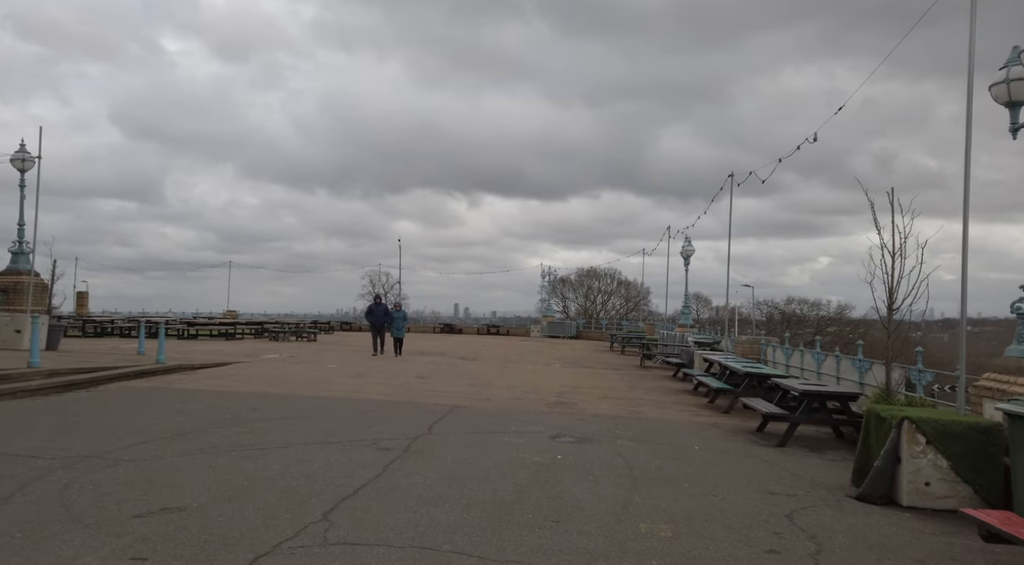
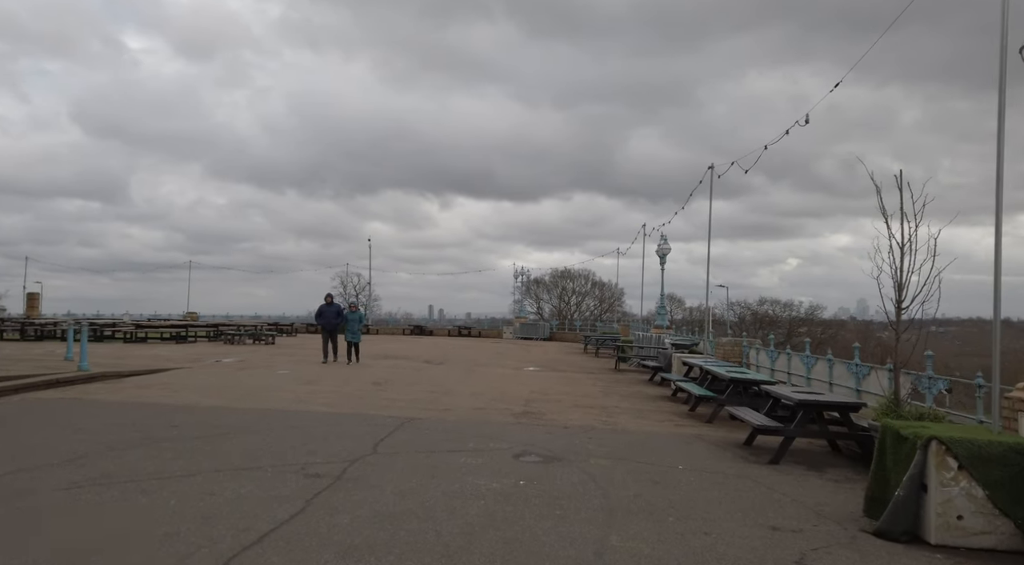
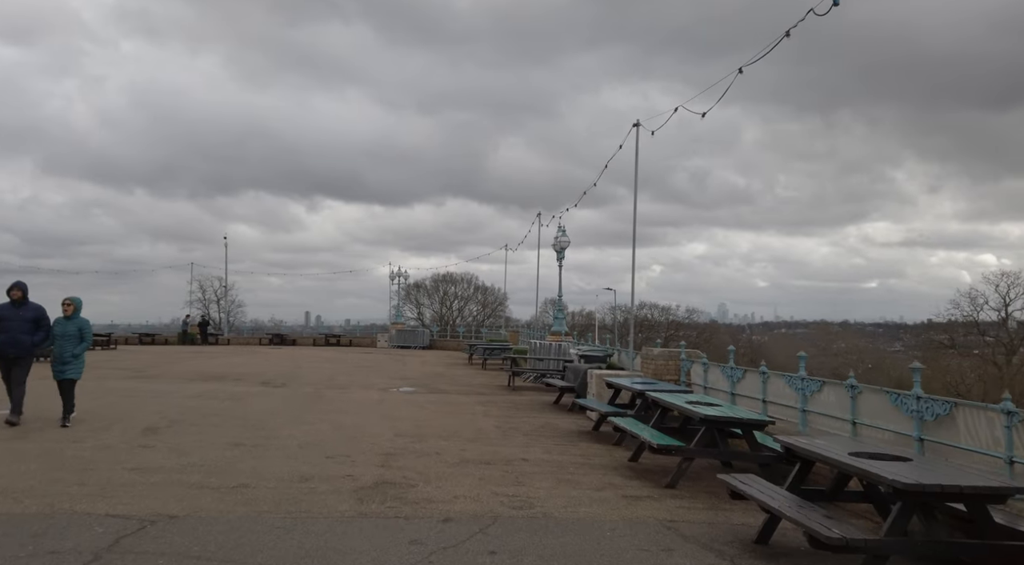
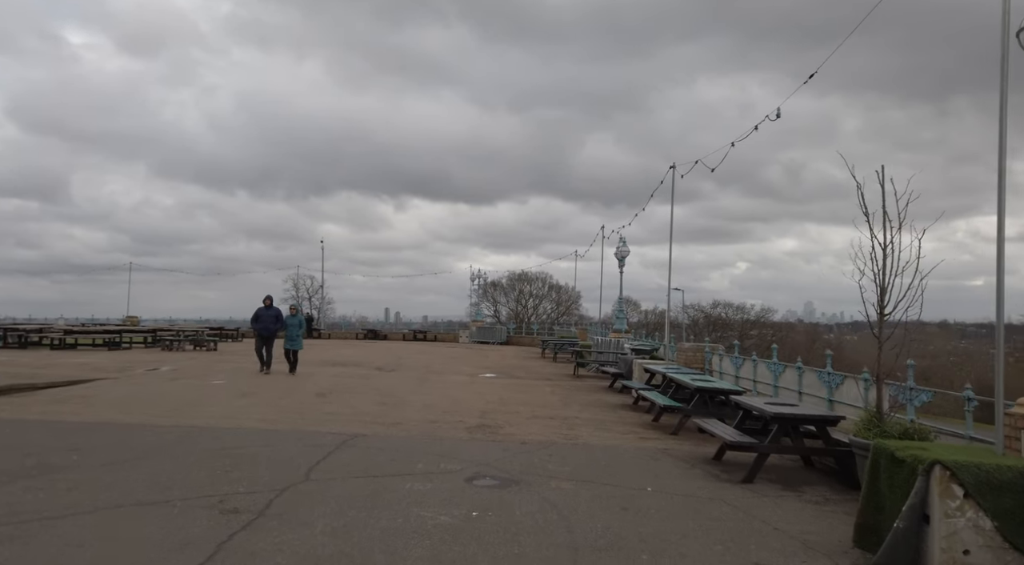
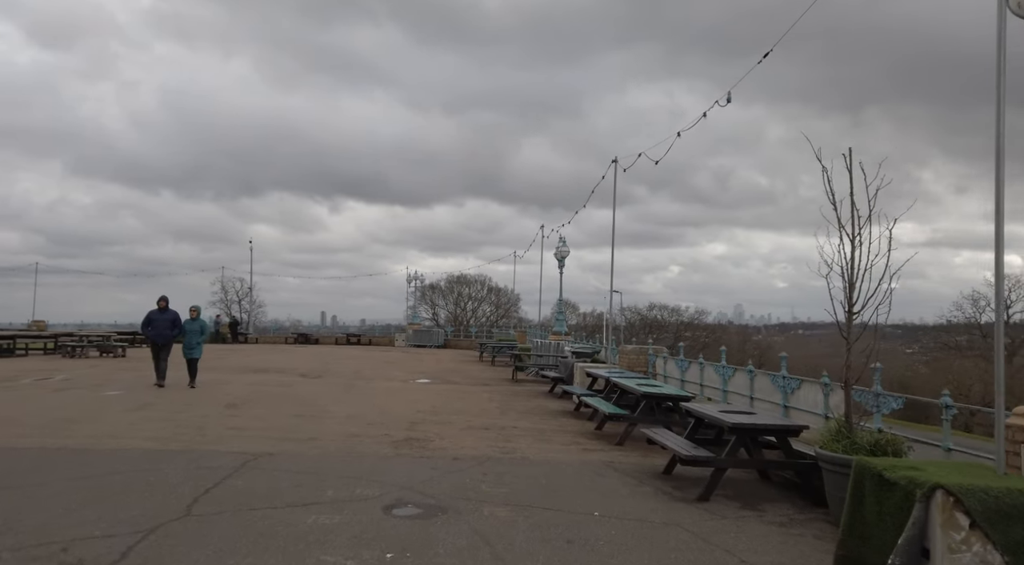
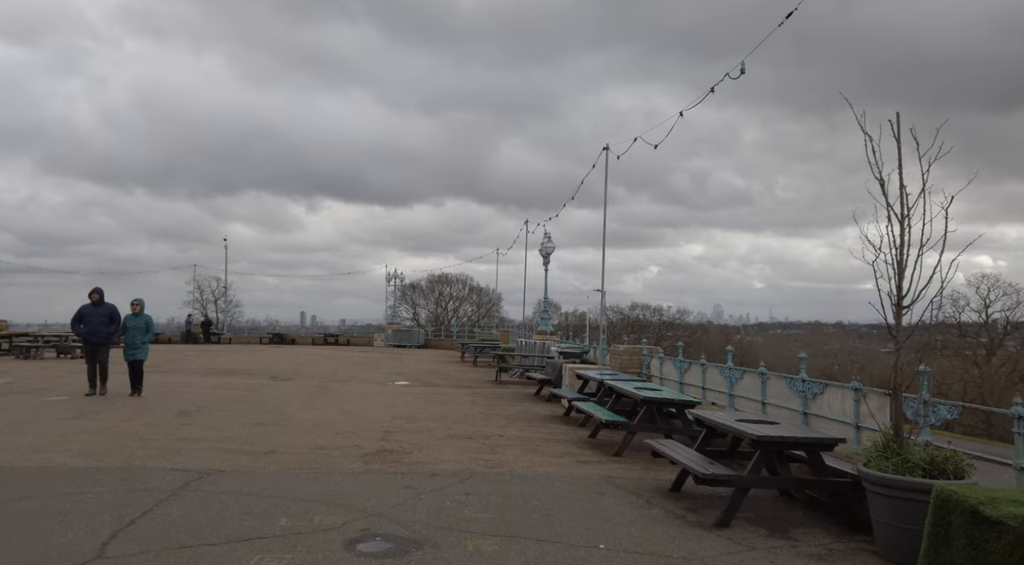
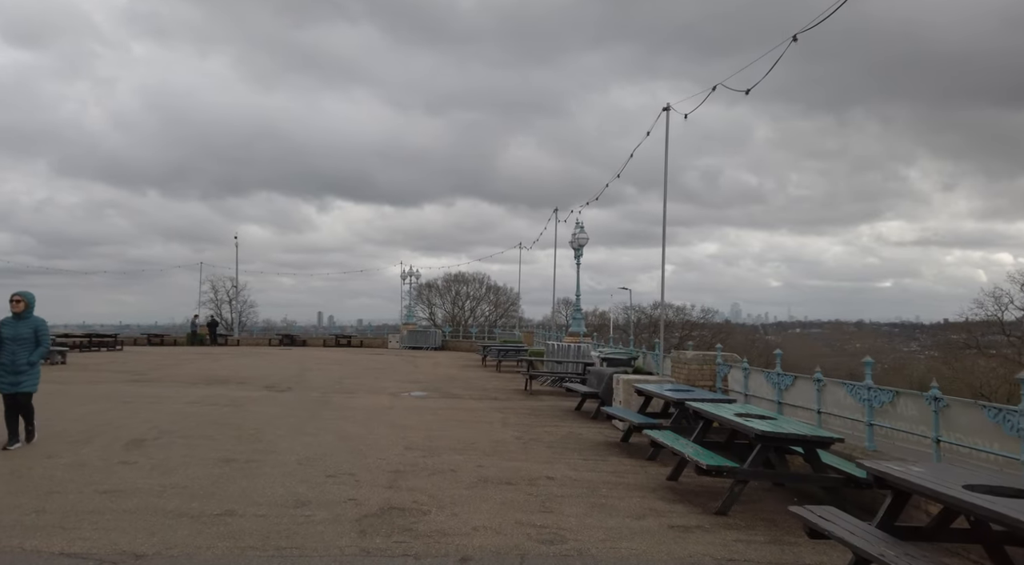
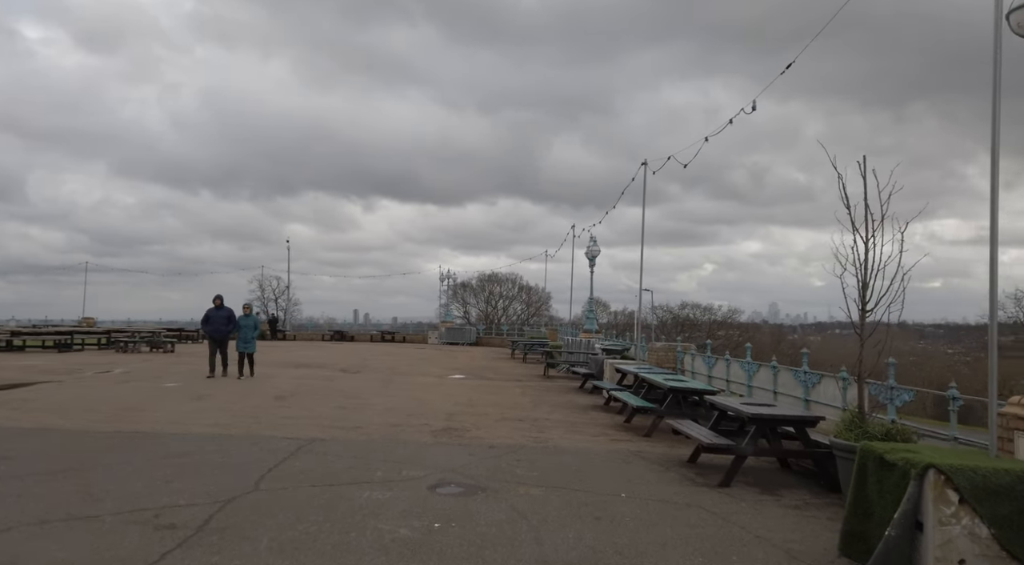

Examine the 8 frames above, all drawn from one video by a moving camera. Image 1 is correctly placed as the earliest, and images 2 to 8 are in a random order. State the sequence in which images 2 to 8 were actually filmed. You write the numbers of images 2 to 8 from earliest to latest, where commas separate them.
2, 4, 8, 5, 6, 3, 7
